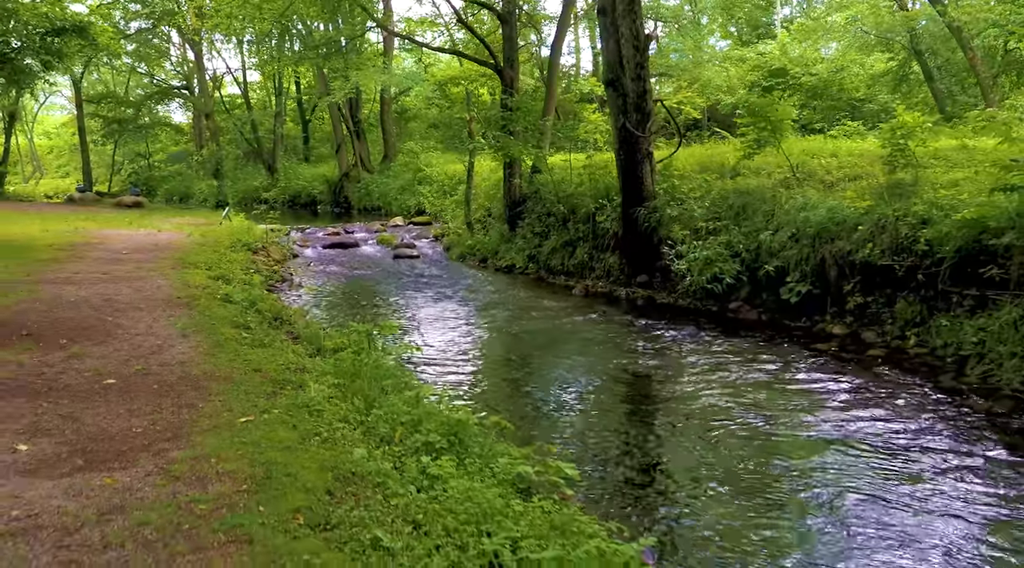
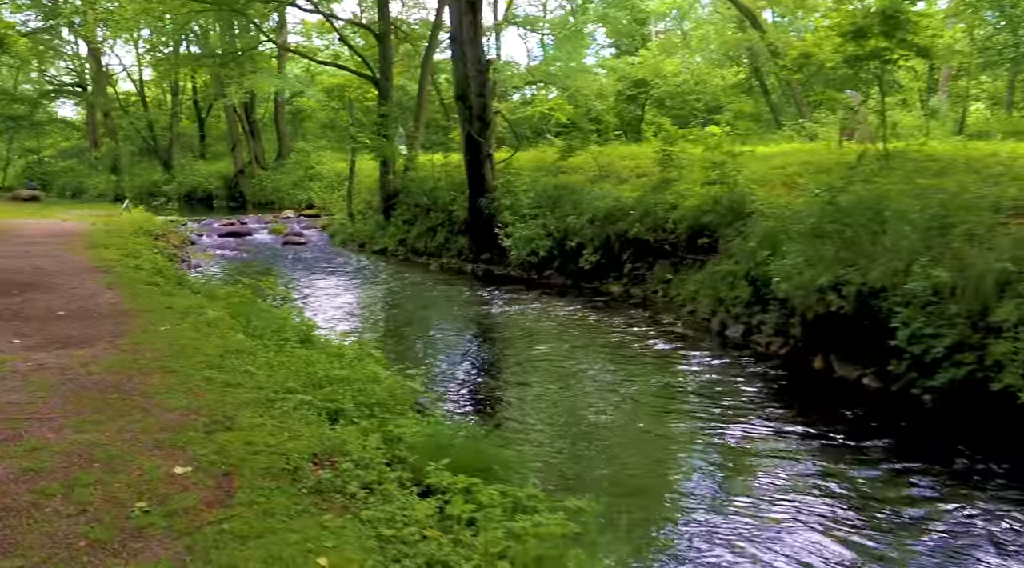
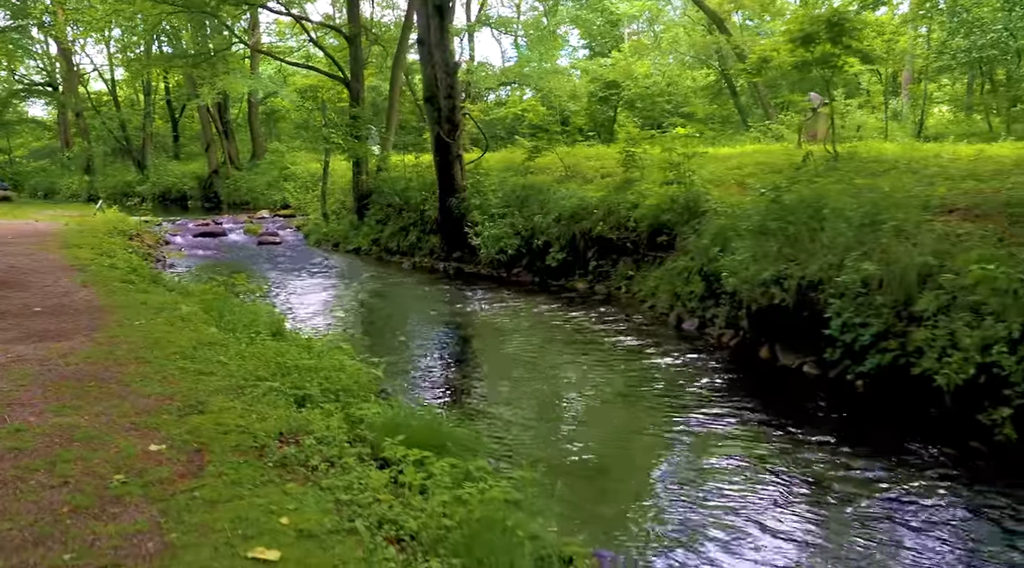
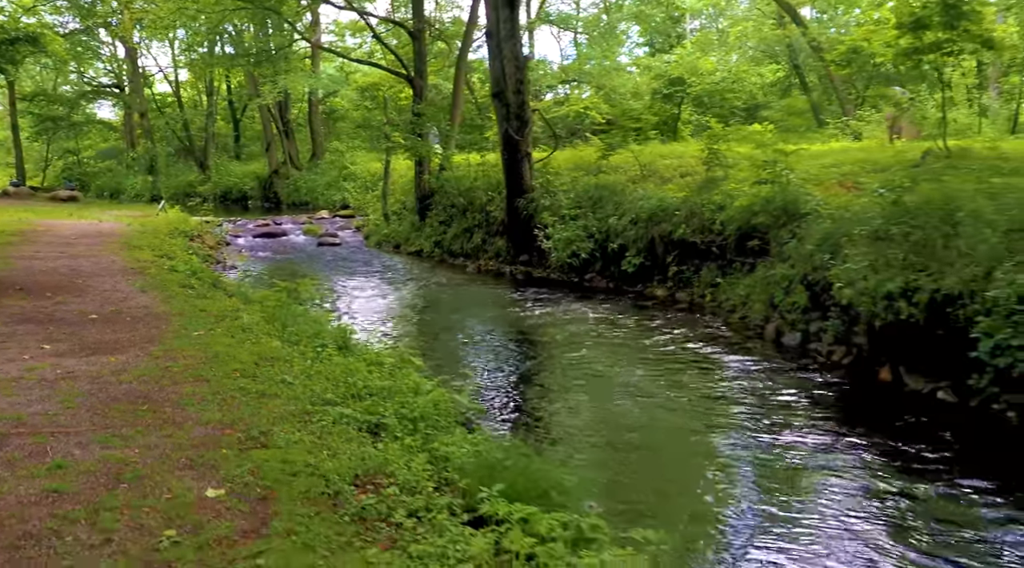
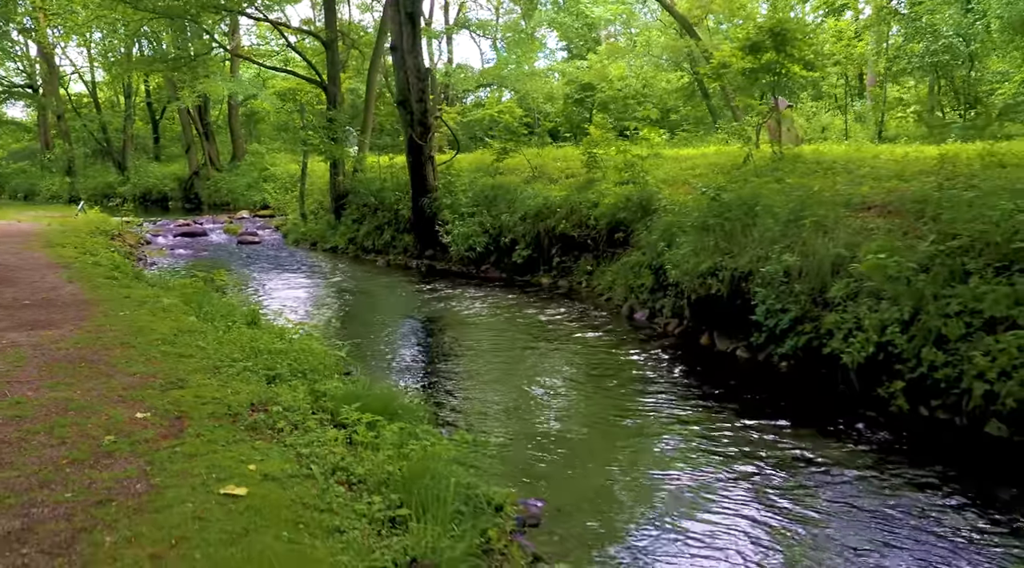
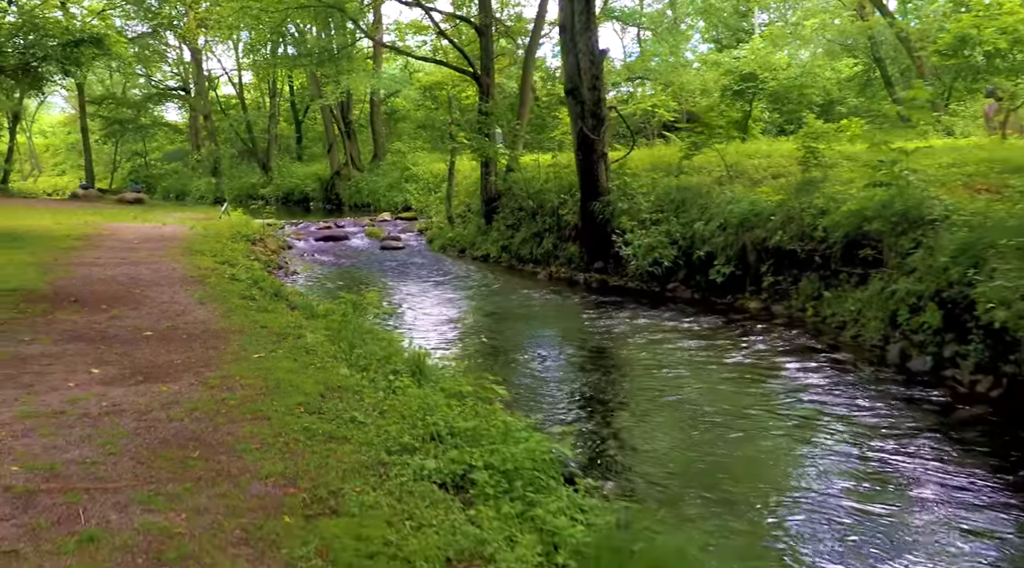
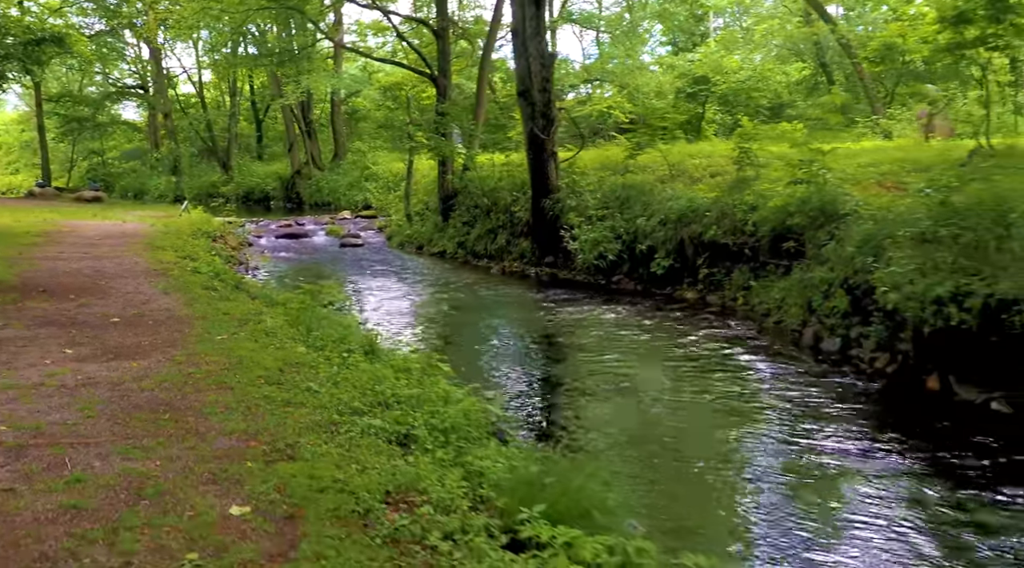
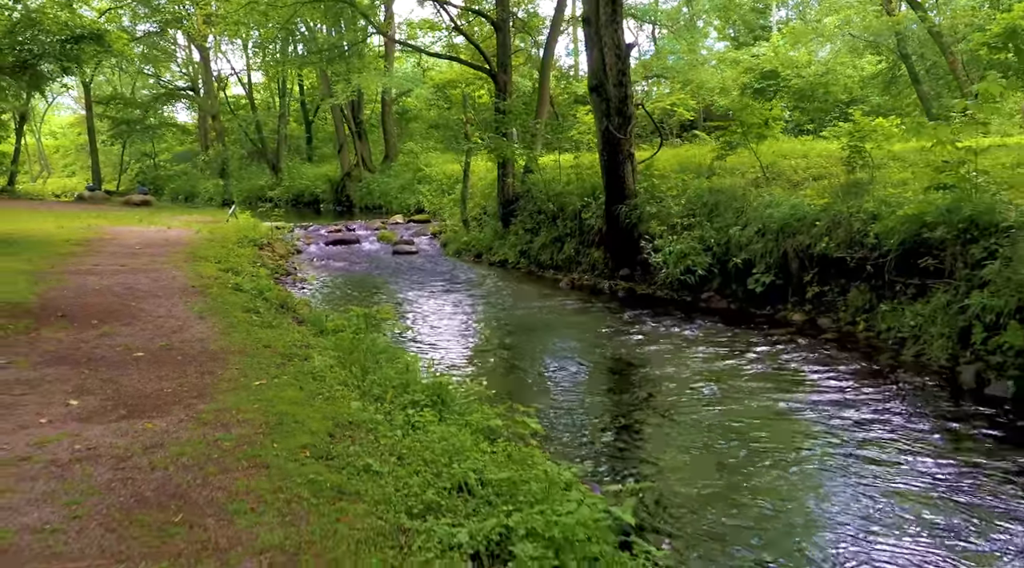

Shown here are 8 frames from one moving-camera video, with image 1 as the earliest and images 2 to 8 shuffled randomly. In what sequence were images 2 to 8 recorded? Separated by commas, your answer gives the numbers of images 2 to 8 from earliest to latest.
8, 6, 7, 4, 2, 3, 5
